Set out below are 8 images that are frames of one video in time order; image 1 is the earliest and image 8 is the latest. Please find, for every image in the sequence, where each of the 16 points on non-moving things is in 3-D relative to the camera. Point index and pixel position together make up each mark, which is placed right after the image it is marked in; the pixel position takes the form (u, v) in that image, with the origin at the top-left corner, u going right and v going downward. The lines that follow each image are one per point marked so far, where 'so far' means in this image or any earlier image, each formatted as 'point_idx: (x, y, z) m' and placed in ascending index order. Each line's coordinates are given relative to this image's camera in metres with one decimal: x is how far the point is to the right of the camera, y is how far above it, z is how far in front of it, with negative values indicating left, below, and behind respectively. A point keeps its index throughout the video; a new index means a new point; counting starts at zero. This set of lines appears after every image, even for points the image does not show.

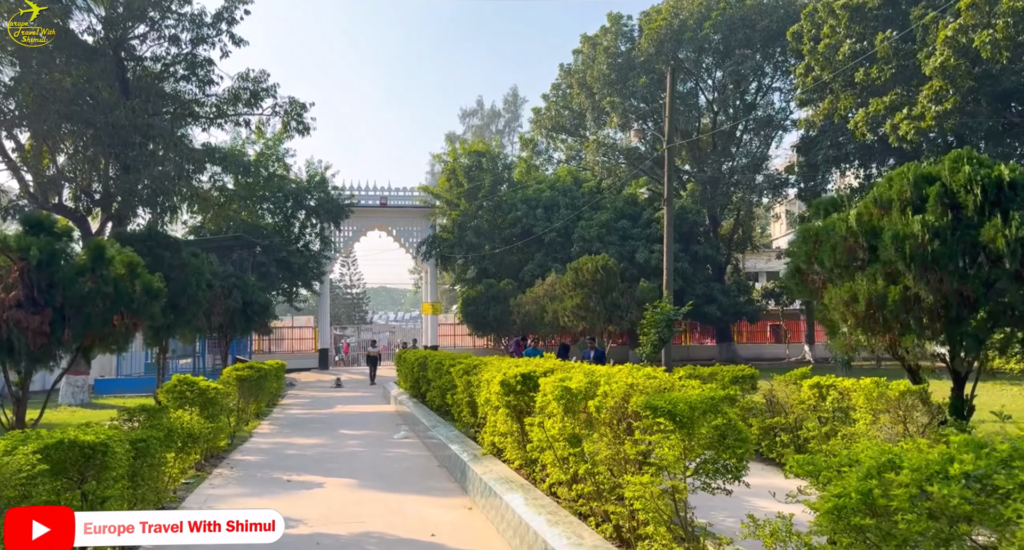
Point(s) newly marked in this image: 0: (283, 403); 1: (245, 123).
0: (-4.6, -2.6, +15.9) m
1: (-6.4, +3.6, +19.1) m
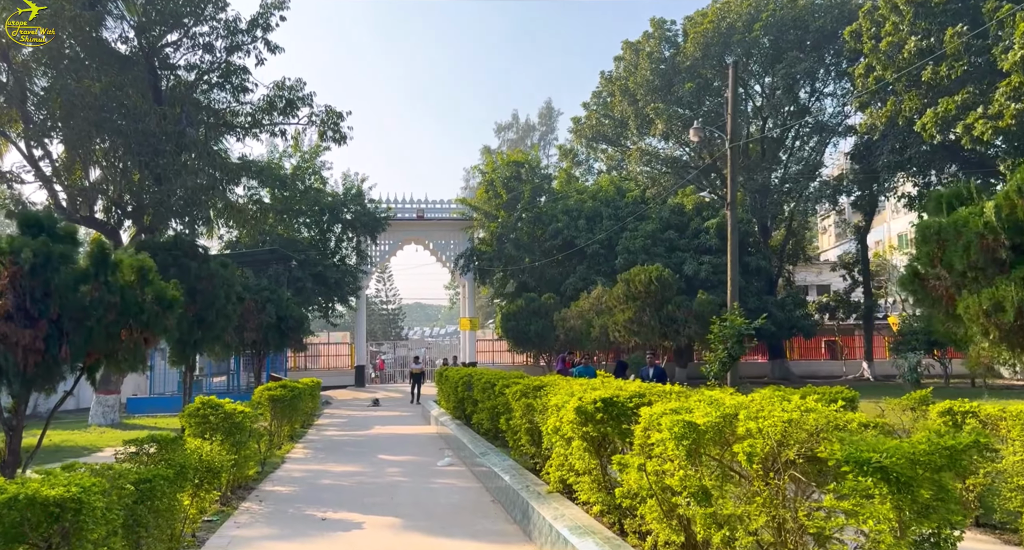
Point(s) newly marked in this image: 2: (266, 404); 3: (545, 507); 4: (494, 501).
0: (-3.7, -2.8, +15.1) m
1: (-5.4, +3.3, +18.5) m
2: (-3.3, -1.7, +10.7) m
3: (+0.2, -1.5, +5.1) m
4: (-0.2, -2.0, +7.0) m
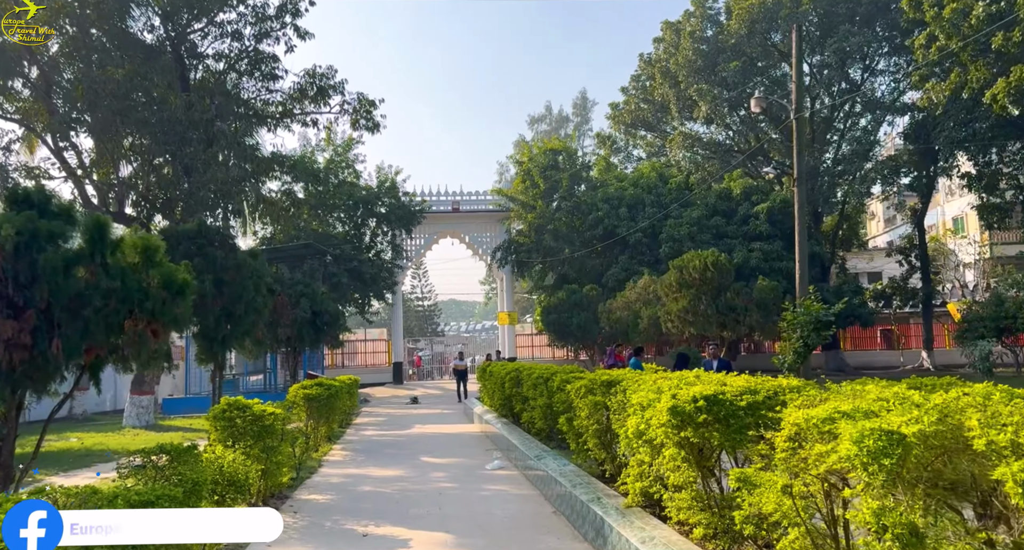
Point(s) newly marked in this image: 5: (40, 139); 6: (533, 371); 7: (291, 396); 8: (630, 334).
0: (-2.8, -2.7, +14.4) m
1: (-4.5, +3.4, +17.8) m
2: (-2.7, -1.6, +10.1) m
3: (+0.6, -1.4, +4.3) m
4: (+0.3, -1.9, +6.2) m
5: (-8.7, +2.5, +14.5) m
6: (+0.2, -1.1, +8.8) m
7: (-2.7, -1.5, +9.7) m
8: (+2.8, -1.3, +18.4) m
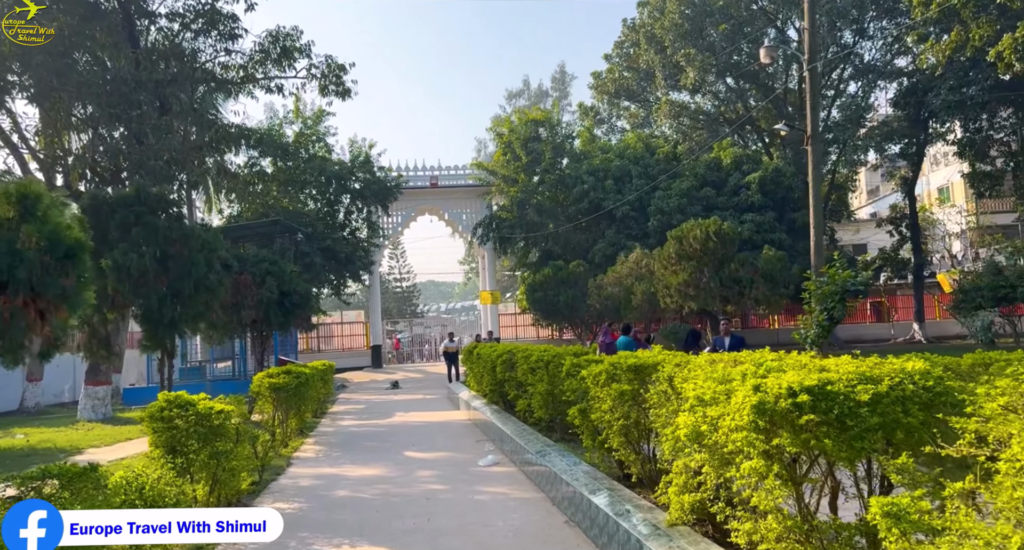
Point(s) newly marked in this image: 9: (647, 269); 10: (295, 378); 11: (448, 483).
0: (-3.0, -2.3, +13.3) m
1: (-4.9, +3.9, +16.6) m
2: (-2.8, -1.3, +9.0) m
3: (+0.7, -1.2, +3.3) m
4: (+0.4, -1.6, +5.2) m
5: (-9.0, +2.8, +13.2) m
6: (+0.2, -0.8, +7.7) m
7: (-2.8, -1.2, +8.6) m
8: (+2.5, -0.8, +17.5) m
9: (+2.9, +0.1, +16.9) m
10: (-2.5, -1.2, +9.4) m
11: (-0.6, -1.7, +6.6) m
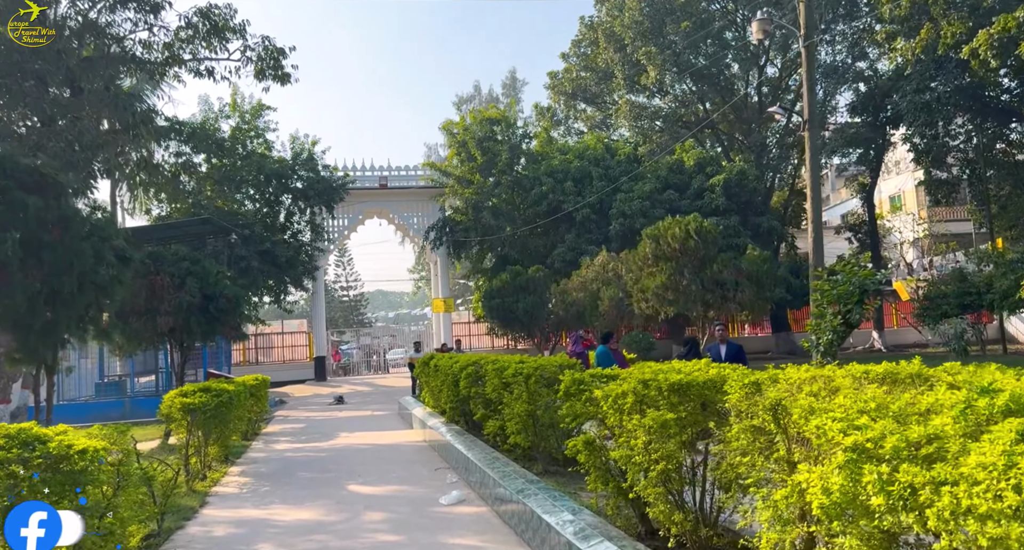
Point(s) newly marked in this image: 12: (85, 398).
0: (-3.6, -2.3, +11.8) m
1: (-5.7, +3.8, +15.0) m
2: (-3.1, -1.3, +7.4) m
3: (+0.7, -1.1, +2.0) m
4: (+0.3, -1.5, +3.8) m
5: (-9.5, +2.8, +11.3) m
6: (-0.1, -0.7, +6.4) m
7: (-3.1, -1.2, +7.1) m
8: (+1.6, -0.9, +16.3) m
9: (+2.0, 0.0, +15.7) m
10: (-2.9, -1.2, +7.9) m
11: (-0.7, -1.7, +5.2) m
12: (-8.5, -2.5, +15.9) m
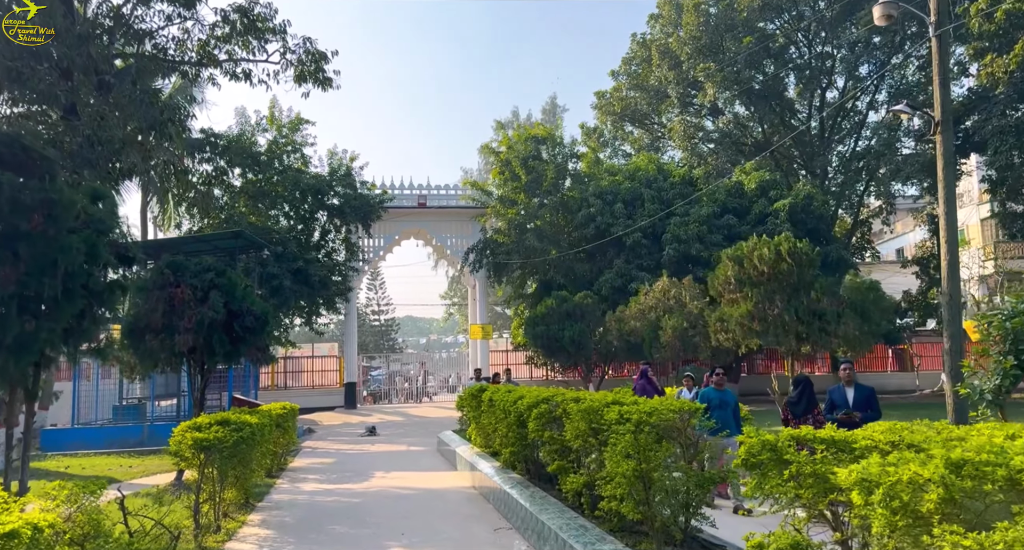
0: (-2.9, -2.6, +10.5) m
1: (-4.7, +3.5, +14.0) m
2: (-2.5, -1.4, +6.2) m
3: (+1.1, -1.0, +0.6) m
4: (+0.7, -1.6, +2.5) m
5: (-8.7, +2.7, +10.4) m
6: (+0.5, -0.8, +5.1) m
7: (-2.5, -1.2, +5.8) m
8: (+2.5, -1.4, +14.8) m
9: (+3.0, -0.5, +14.3) m
10: (-2.3, -1.3, +6.6) m
11: (-0.2, -1.7, +3.9) m
12: (-7.6, -2.7, +14.8) m
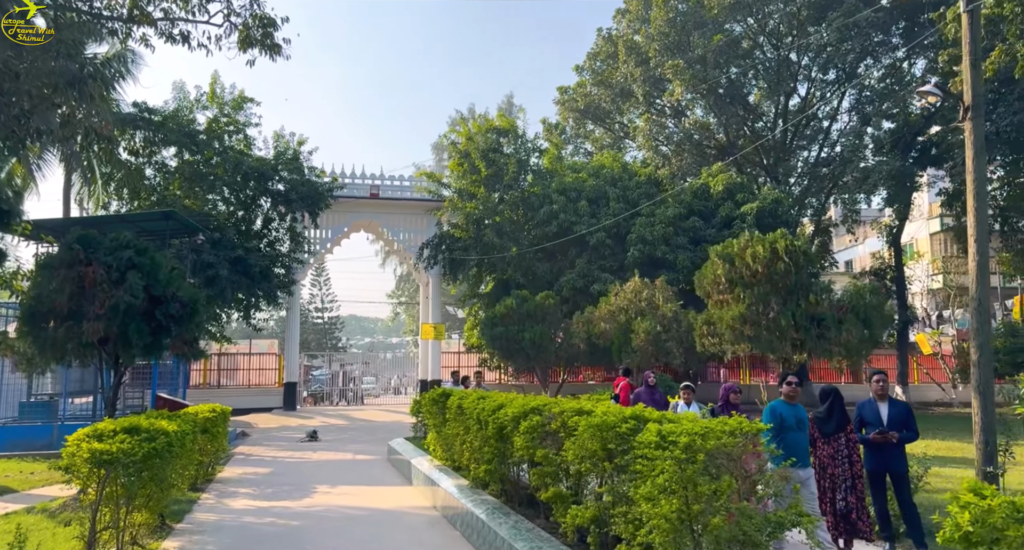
0: (-3.3, -2.4, +9.2) m
1: (-5.2, +3.7, +12.6) m
2: (-2.6, -1.2, +4.9) m
3: (+1.4, -0.9, -0.4) m
4: (+0.9, -1.5, +1.4) m
5: (-9.0, +3.1, +8.7) m
6: (+0.5, -0.7, +4.0) m
7: (-2.6, -1.0, +4.6) m
8: (+1.8, -1.4, +13.9) m
9: (+2.3, -0.5, +13.4) m
10: (-2.4, -1.1, +5.3) m
11: (-0.2, -1.6, +2.8) m
12: (-8.4, -2.4, +13.1) m
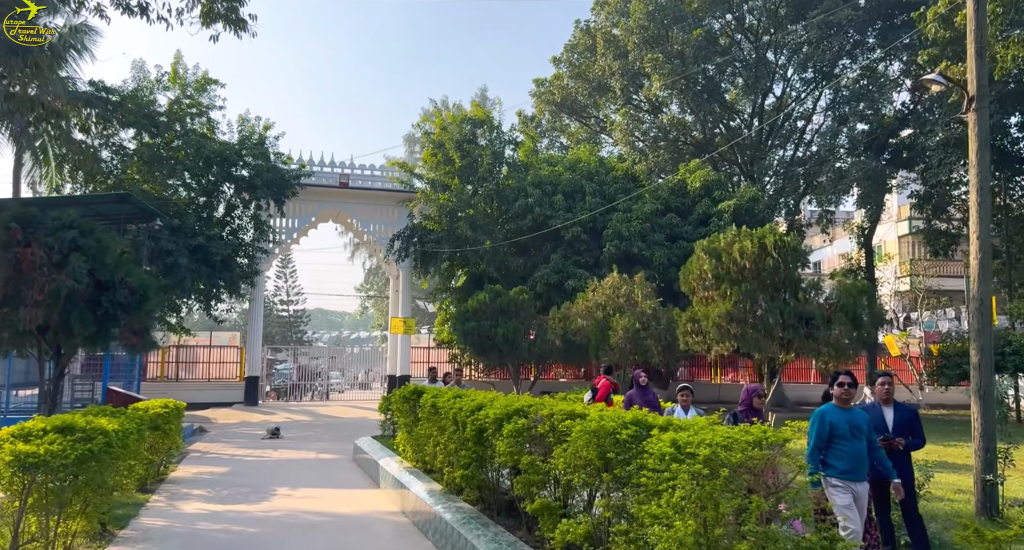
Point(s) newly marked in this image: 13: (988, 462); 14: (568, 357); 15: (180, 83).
0: (-3.6, -2.2, +8.6) m
1: (-5.5, +3.9, +11.9) m
2: (-2.7, -1.1, +4.3) m
3: (+1.5, -0.9, -0.8) m
4: (+0.9, -1.4, +1.0) m
5: (-9.1, +3.3, +7.9) m
6: (+0.4, -0.7, +3.5) m
7: (-2.7, -0.9, +4.0) m
8: (+1.3, -1.3, +13.5) m
9: (+1.9, -0.4, +13.0) m
10: (-2.6, -1.0, +4.8) m
11: (-0.2, -1.5, +2.3) m
12: (-8.8, -2.1, +12.3) m
13: (+3.8, -1.5, +6.3) m
14: (+1.2, -1.8, +17.7) m
15: (-7.8, +4.5, +18.7) m
